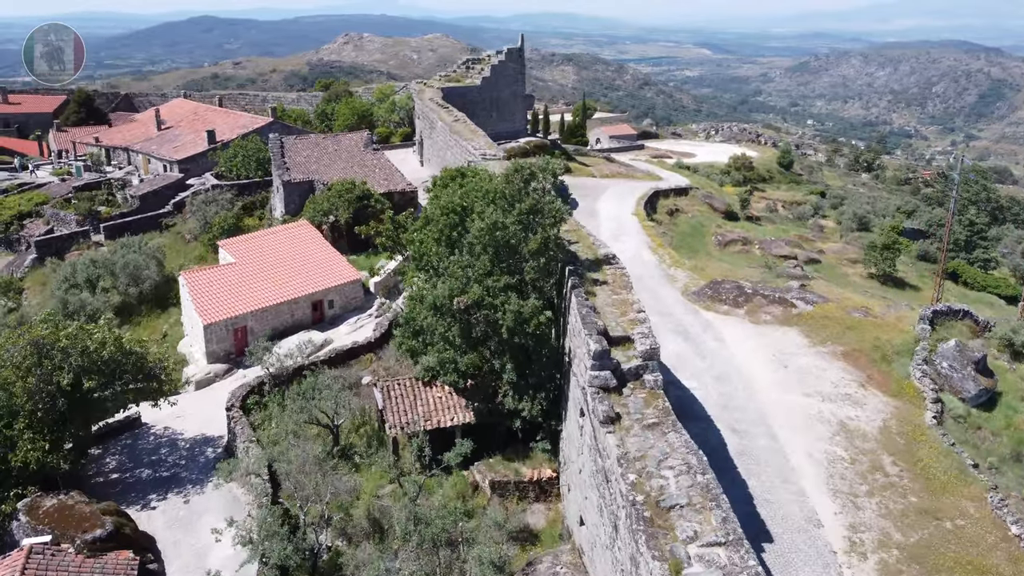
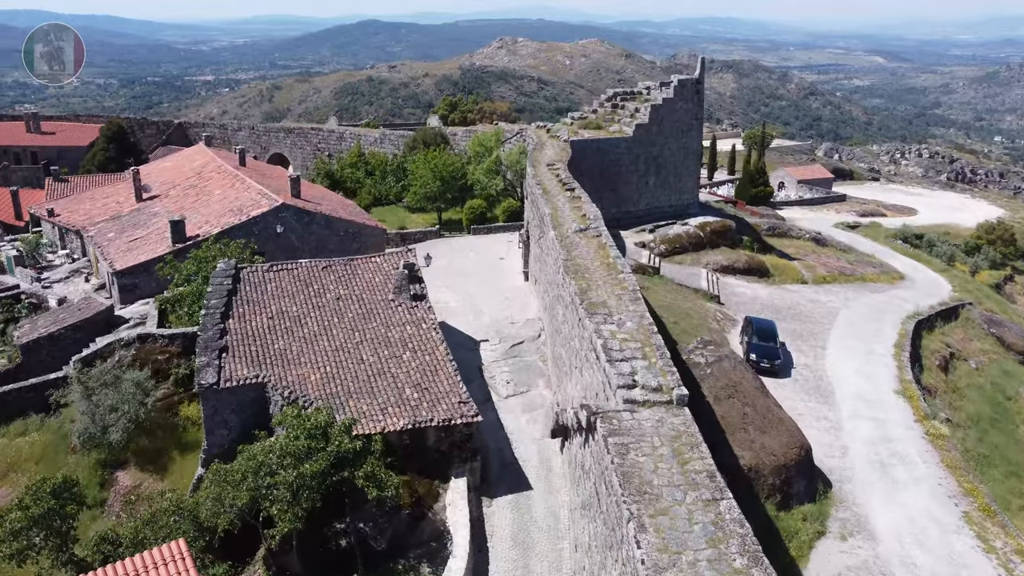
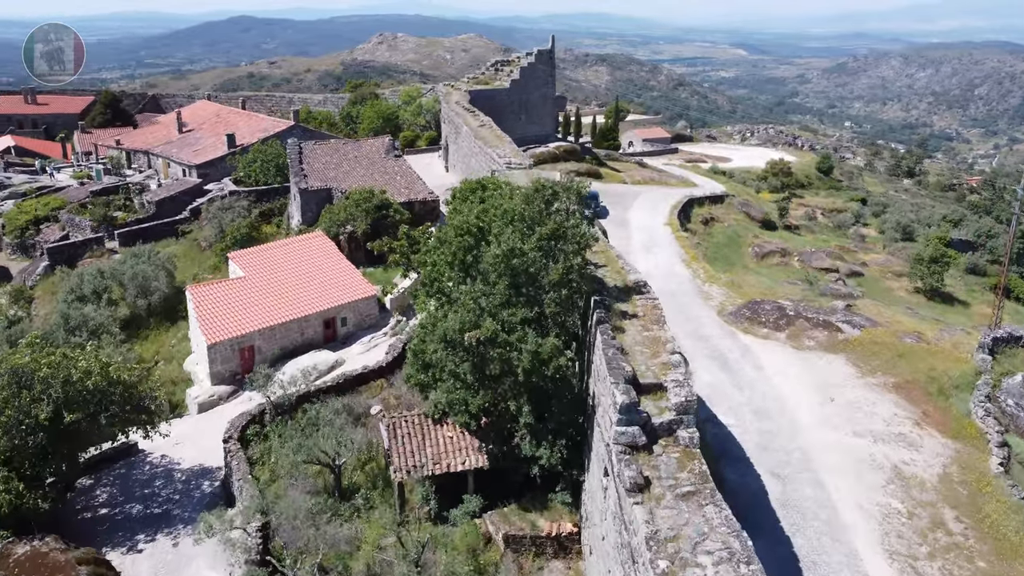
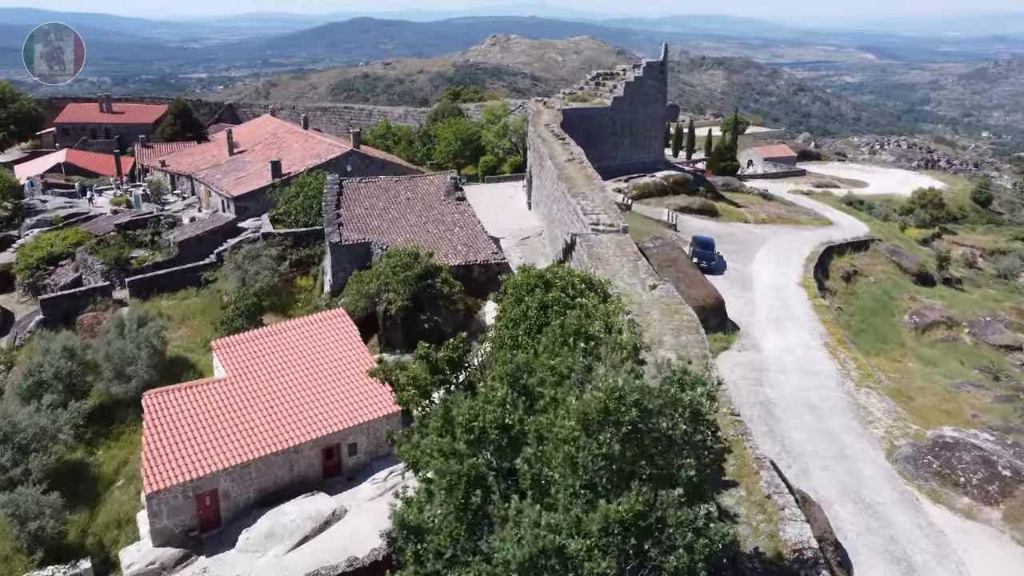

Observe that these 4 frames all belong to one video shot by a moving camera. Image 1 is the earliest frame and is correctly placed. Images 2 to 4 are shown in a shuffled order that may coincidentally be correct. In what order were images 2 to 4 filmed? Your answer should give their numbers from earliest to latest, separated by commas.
3, 4, 2
